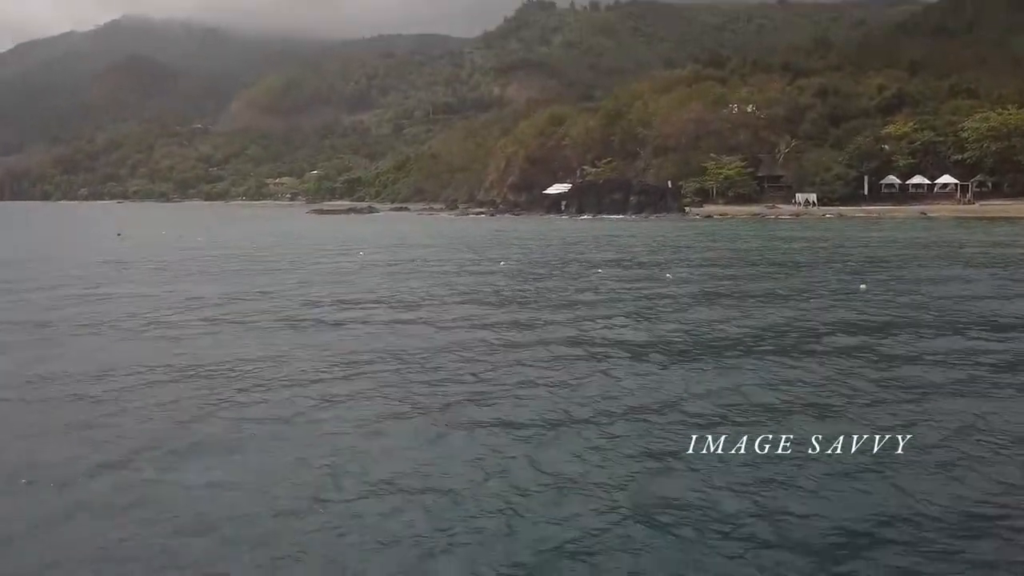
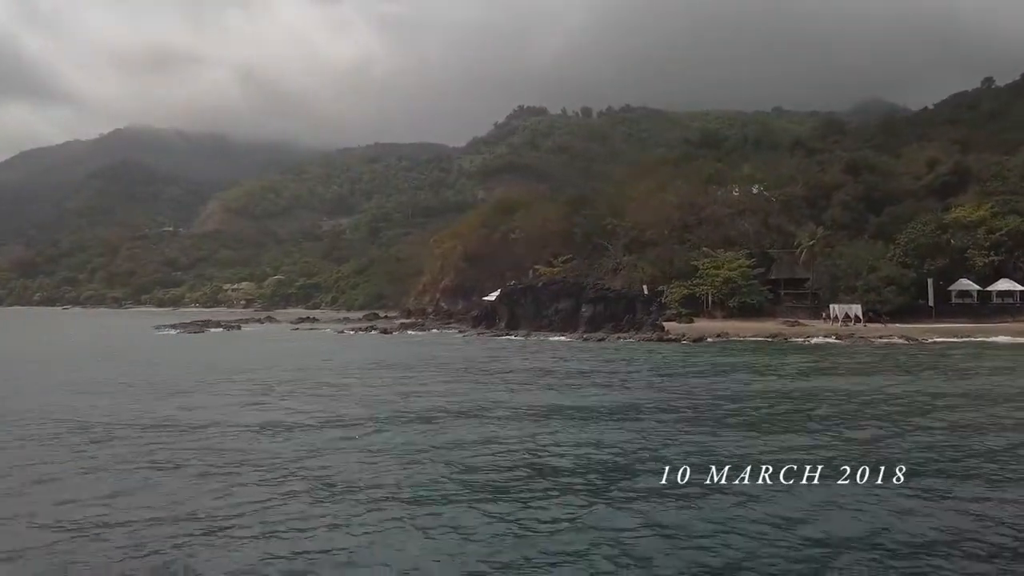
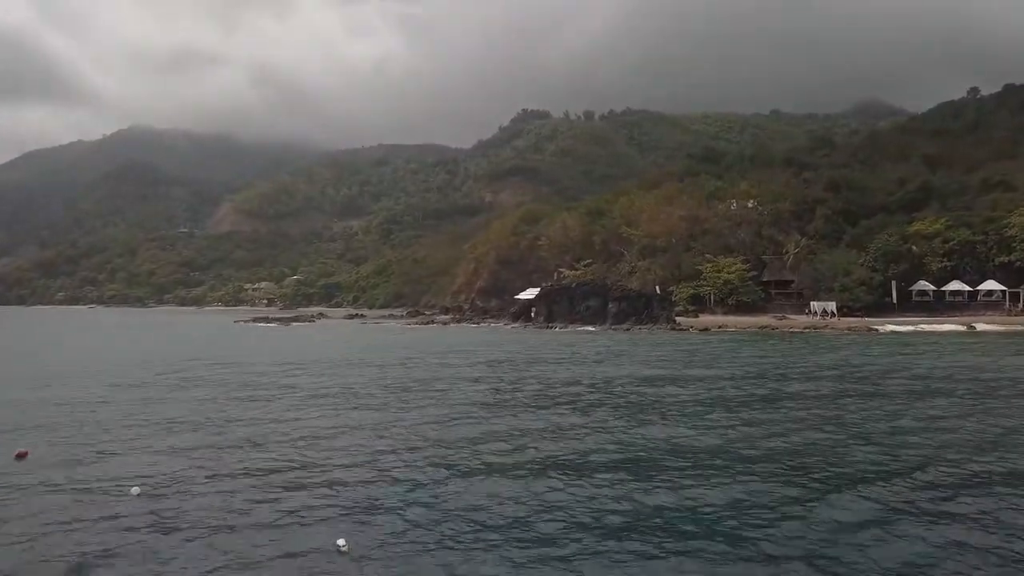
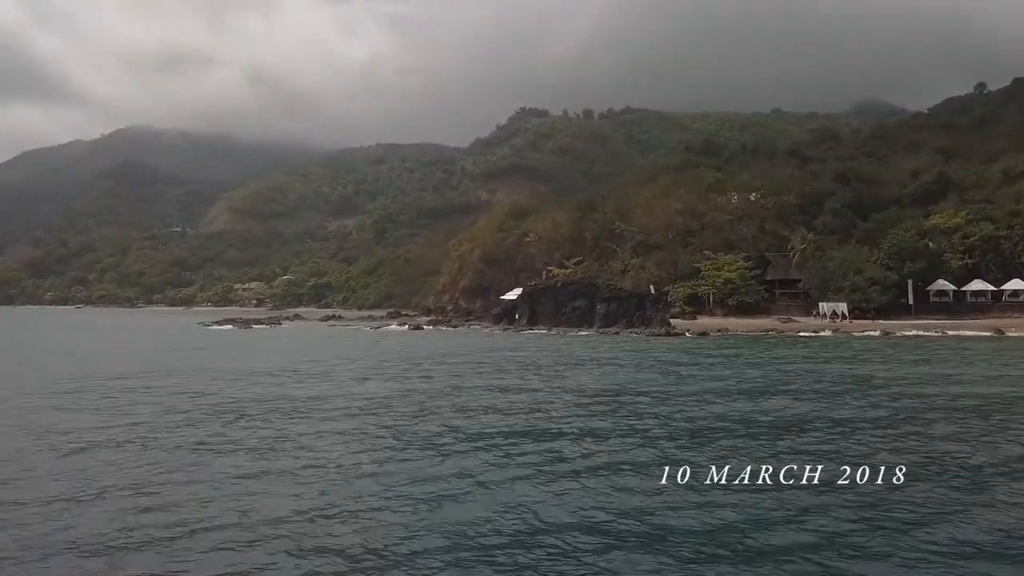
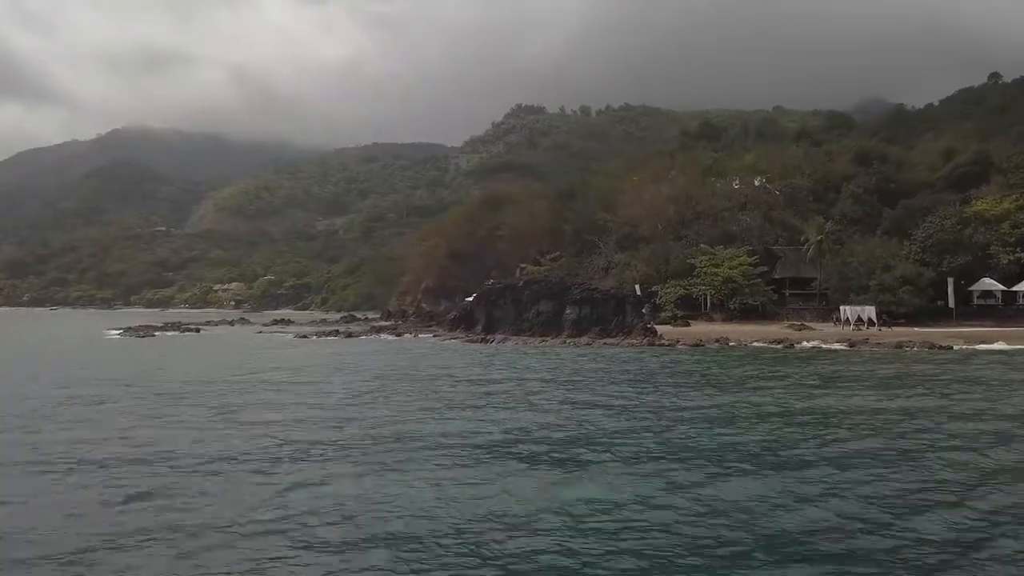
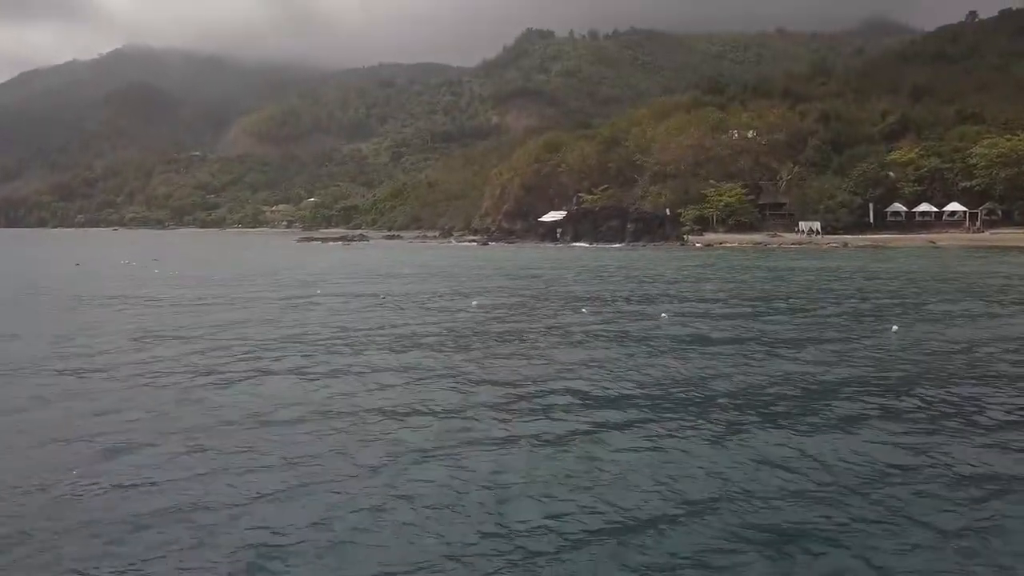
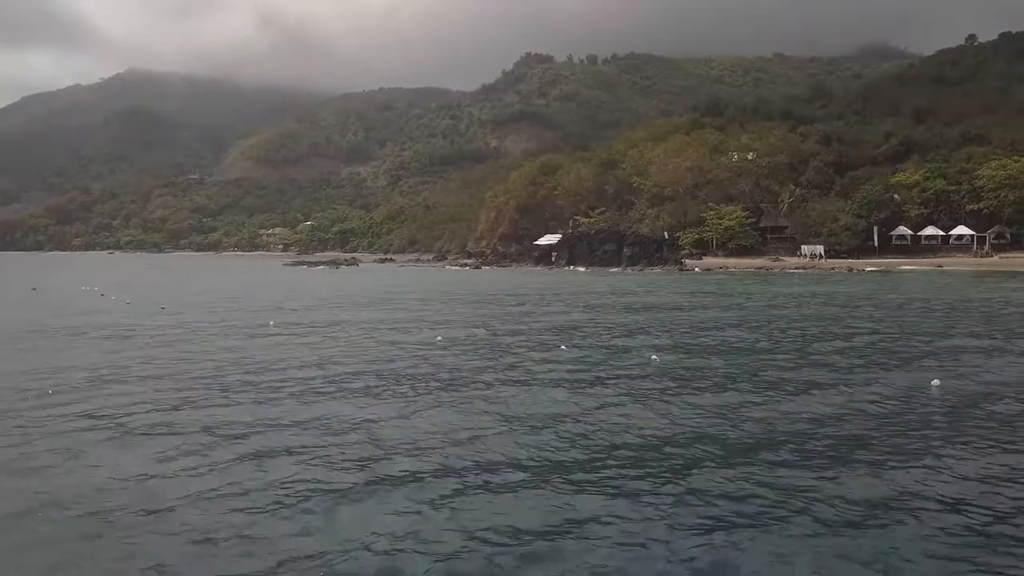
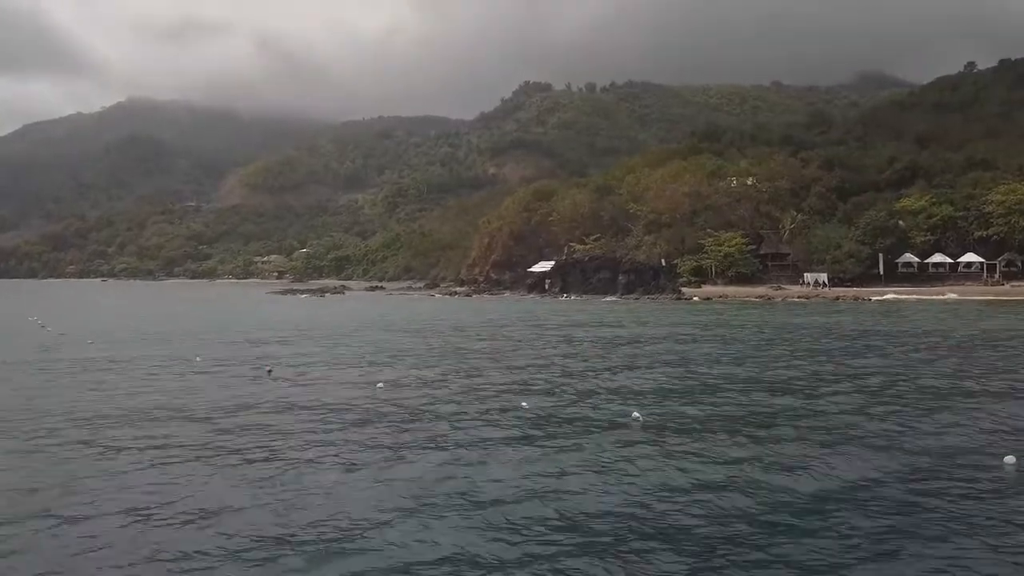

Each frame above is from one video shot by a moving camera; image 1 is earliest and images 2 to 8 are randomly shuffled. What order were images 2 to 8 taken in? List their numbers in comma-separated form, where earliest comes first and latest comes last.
6, 7, 8, 3, 4, 2, 5
